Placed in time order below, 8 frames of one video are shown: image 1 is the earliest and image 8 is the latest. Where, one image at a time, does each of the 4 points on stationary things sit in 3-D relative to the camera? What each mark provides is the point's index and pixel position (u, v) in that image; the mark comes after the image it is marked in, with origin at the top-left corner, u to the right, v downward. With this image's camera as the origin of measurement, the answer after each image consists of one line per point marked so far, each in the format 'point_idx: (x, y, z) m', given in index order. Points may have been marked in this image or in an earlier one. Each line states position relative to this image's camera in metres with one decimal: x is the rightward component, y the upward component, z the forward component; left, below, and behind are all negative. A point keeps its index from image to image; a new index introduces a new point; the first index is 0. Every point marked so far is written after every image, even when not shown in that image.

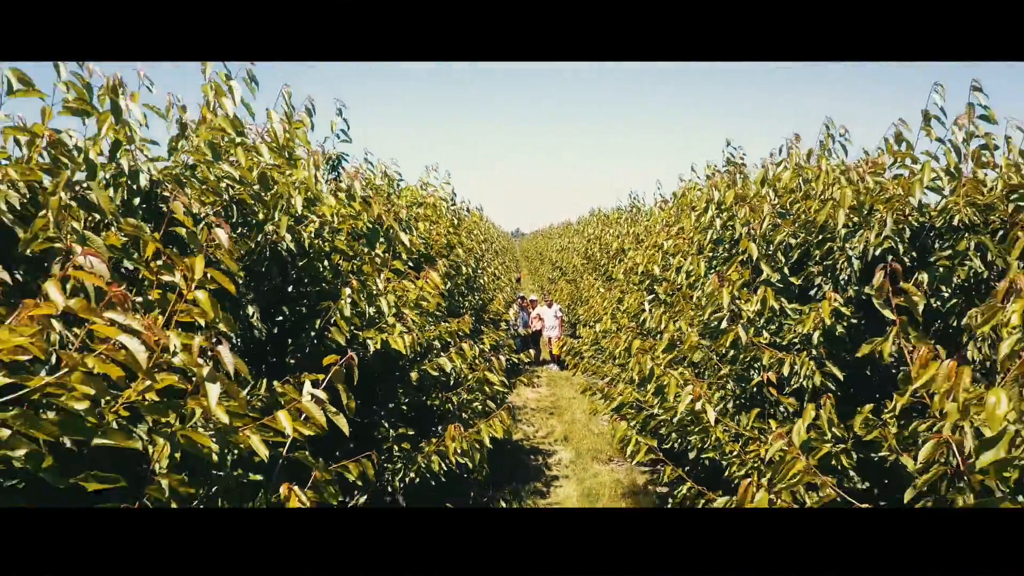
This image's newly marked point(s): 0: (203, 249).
0: (-0.4, +0.1, +1.2) m
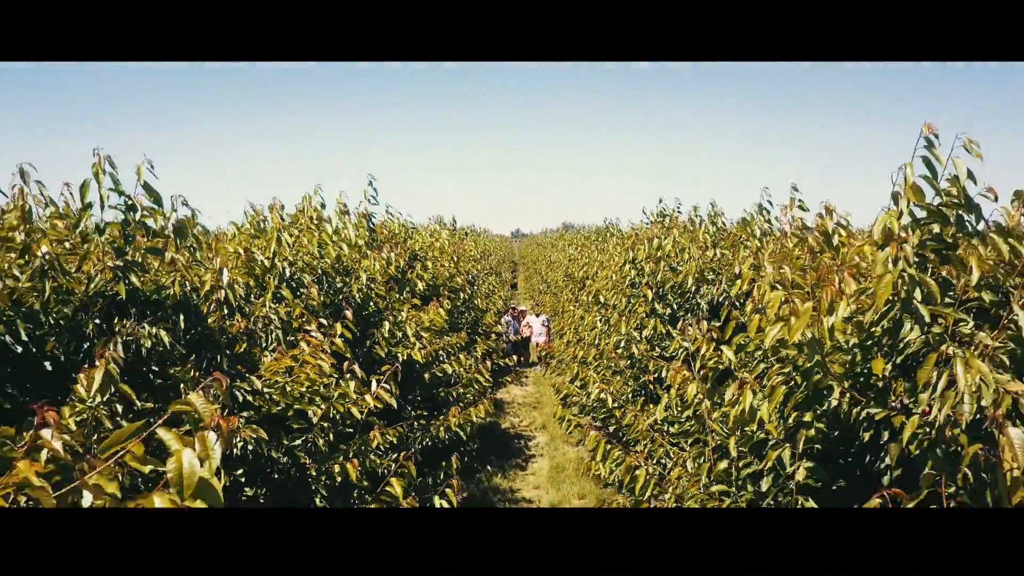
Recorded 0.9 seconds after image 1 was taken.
0: (-0.5, -0.1, +2.1) m
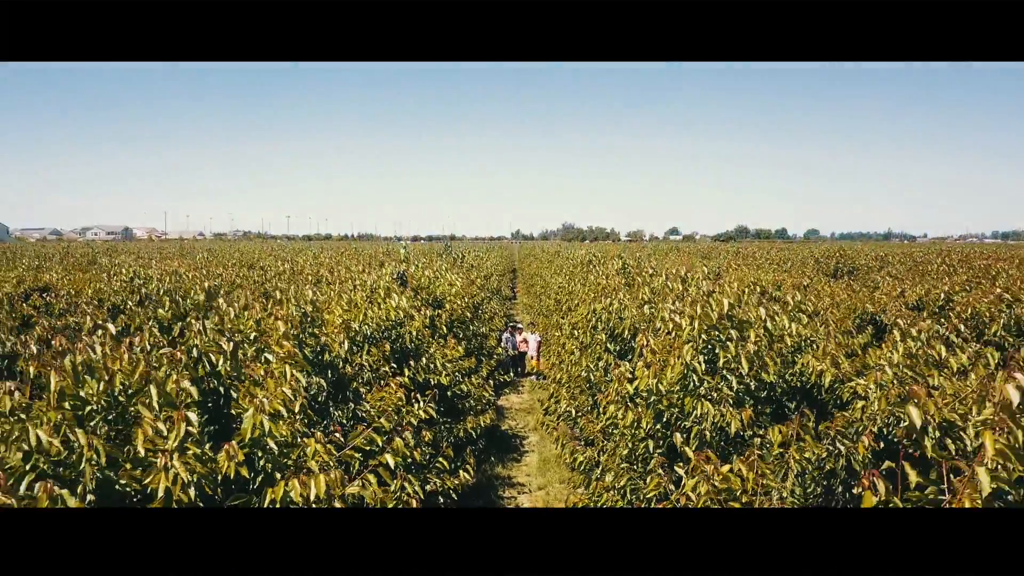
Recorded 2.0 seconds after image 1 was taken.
0: (-0.5, -0.3, +3.3) m
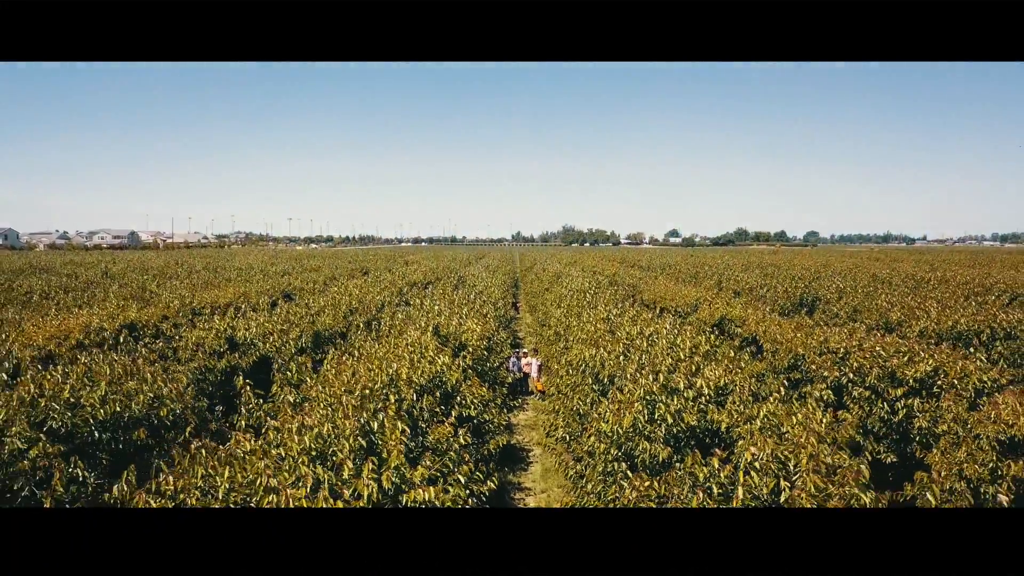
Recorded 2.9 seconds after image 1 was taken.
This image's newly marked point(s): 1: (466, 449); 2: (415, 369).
0: (-0.4, -0.7, +4.7) m
1: (-0.3, -0.9, +4.5) m
2: (-0.6, -0.5, +4.8) m
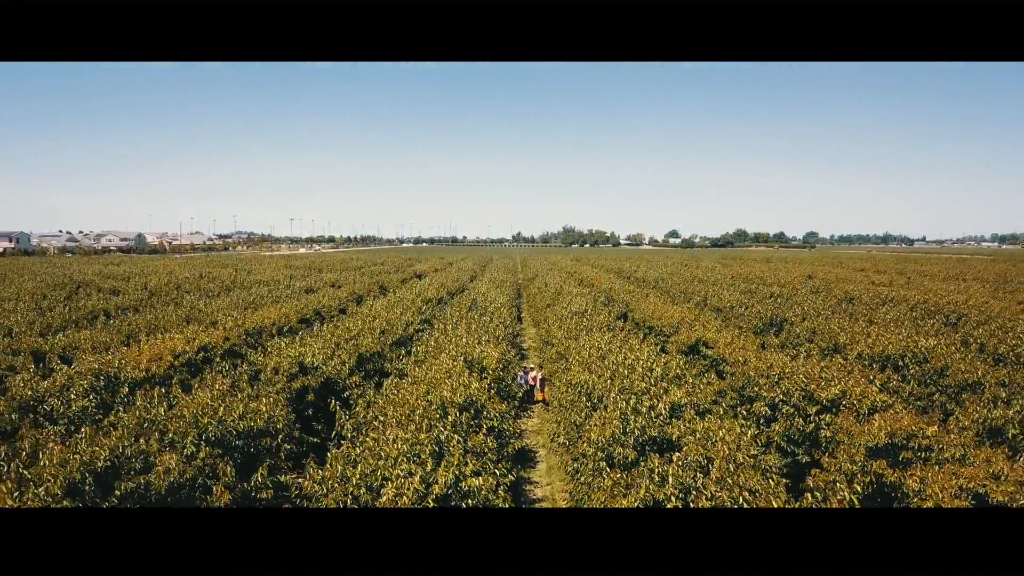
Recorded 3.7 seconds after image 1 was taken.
0: (-0.3, -1.0, +6.4) m
1: (-0.1, -1.3, +6.1) m
2: (-0.5, -0.9, +6.4) m
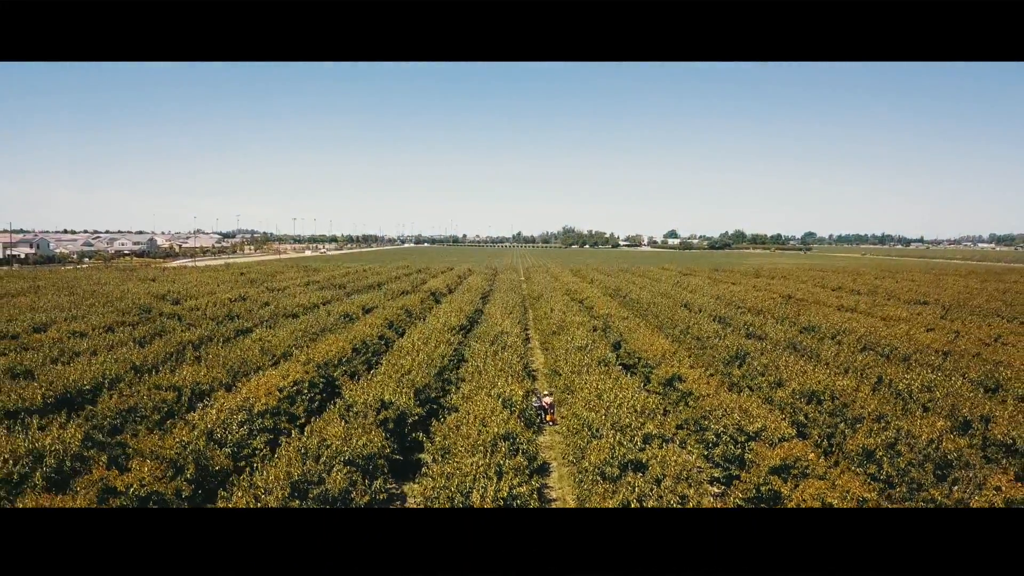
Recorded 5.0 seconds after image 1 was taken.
0: (0.0, -1.8, +9.4) m
1: (+0.2, -2.1, +9.2) m
2: (-0.2, -1.7, +9.5) m
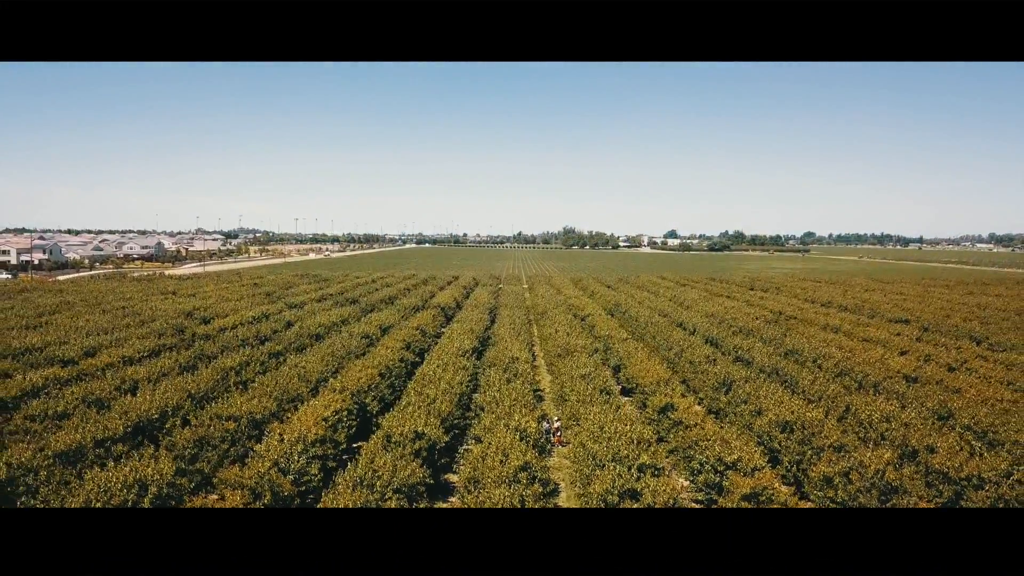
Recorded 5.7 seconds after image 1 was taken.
0: (+0.2, -2.6, +11.3) m
1: (+0.4, -2.9, +11.0) m
2: (+0.1, -2.5, +11.3) m
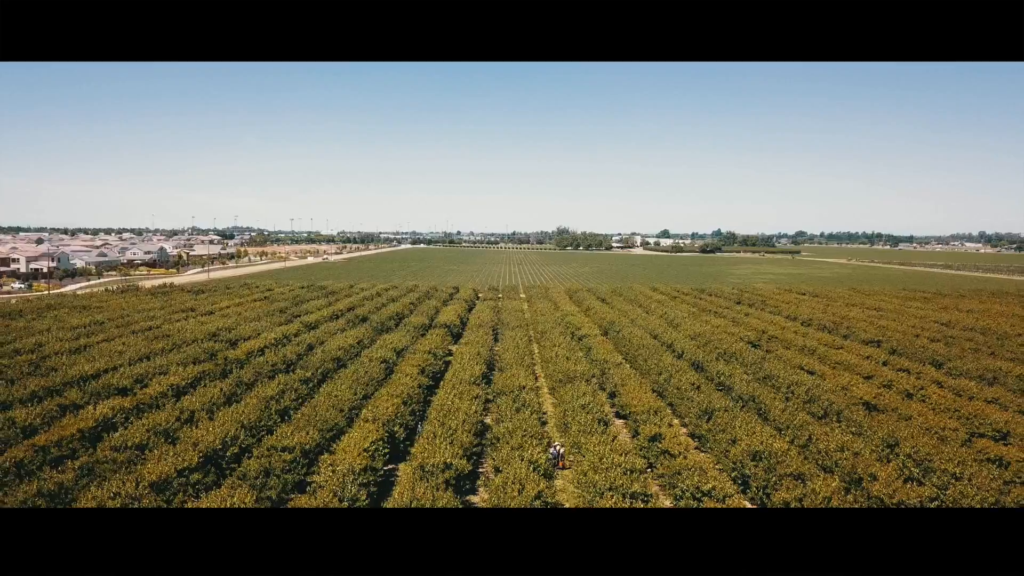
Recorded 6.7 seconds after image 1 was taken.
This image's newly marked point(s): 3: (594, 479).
0: (+0.5, -3.7, +13.8) m
1: (+0.7, -3.9, +13.5) m
2: (+0.3, -3.5, +13.8) m
3: (+1.5, -3.6, +14.7) m
